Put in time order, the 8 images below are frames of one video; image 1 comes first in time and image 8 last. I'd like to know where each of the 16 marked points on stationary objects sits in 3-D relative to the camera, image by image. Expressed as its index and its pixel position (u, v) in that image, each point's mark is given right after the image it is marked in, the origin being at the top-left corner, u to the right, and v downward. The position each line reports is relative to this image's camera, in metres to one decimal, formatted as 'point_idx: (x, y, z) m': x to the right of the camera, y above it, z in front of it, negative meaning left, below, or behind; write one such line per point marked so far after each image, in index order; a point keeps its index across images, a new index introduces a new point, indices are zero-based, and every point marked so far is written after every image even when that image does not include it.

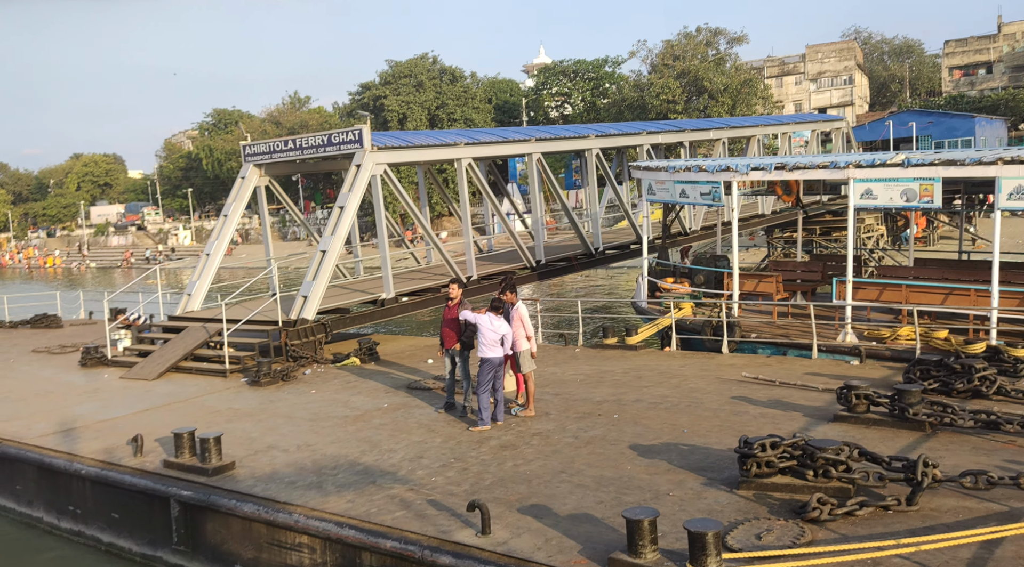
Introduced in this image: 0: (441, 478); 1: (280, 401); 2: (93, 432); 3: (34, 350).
0: (-0.6, -1.6, +7.8) m
1: (-2.8, -1.5, +11.8) m
2: (-4.9, -1.7, +11.2) m
3: (-9.5, -1.3, +18.7) m
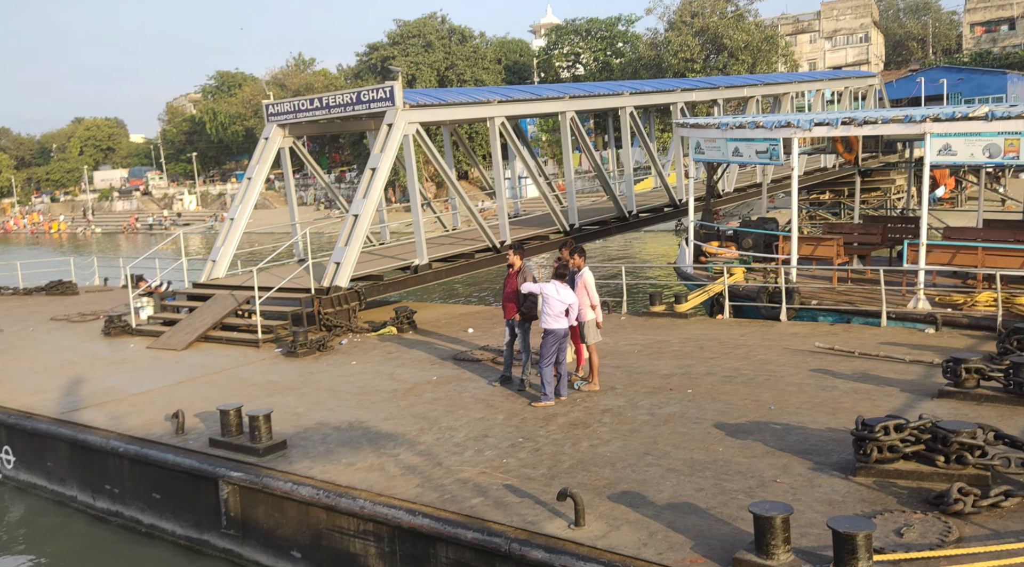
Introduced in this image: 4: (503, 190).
0: (0.0, -1.3, +7.2) m
1: (-2.2, -1.1, +11.2) m
2: (-4.3, -1.4, +10.6) m
3: (-8.8, -0.6, +18.2) m
4: (-0.2, +1.7, +17.4) m
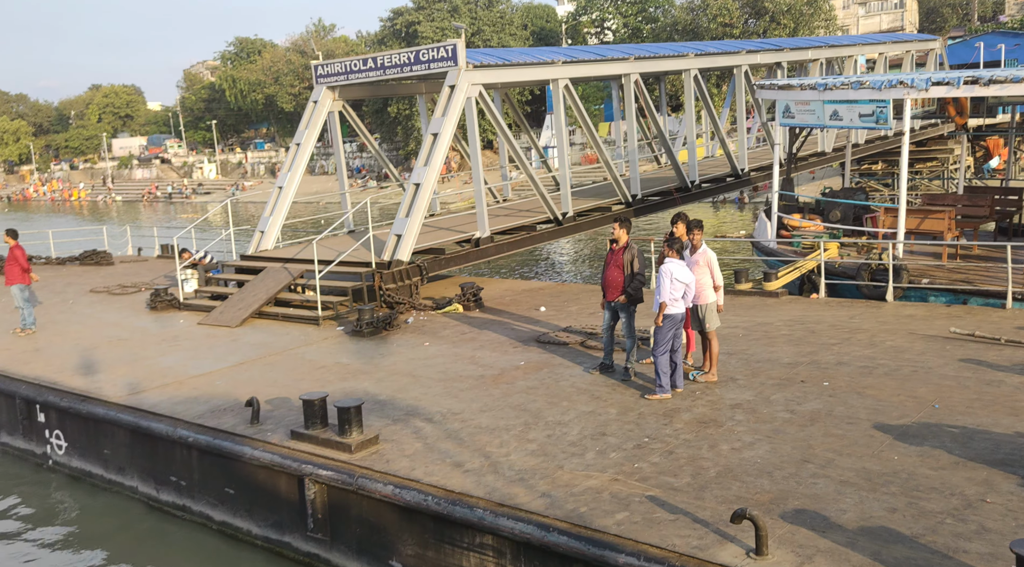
0: (+0.9, -1.2, +6.3) m
1: (-1.3, -0.8, +10.4) m
2: (-3.4, -1.1, +9.8) m
3: (-7.8, -0.1, +17.4) m
4: (+0.9, +2.2, +16.4) m
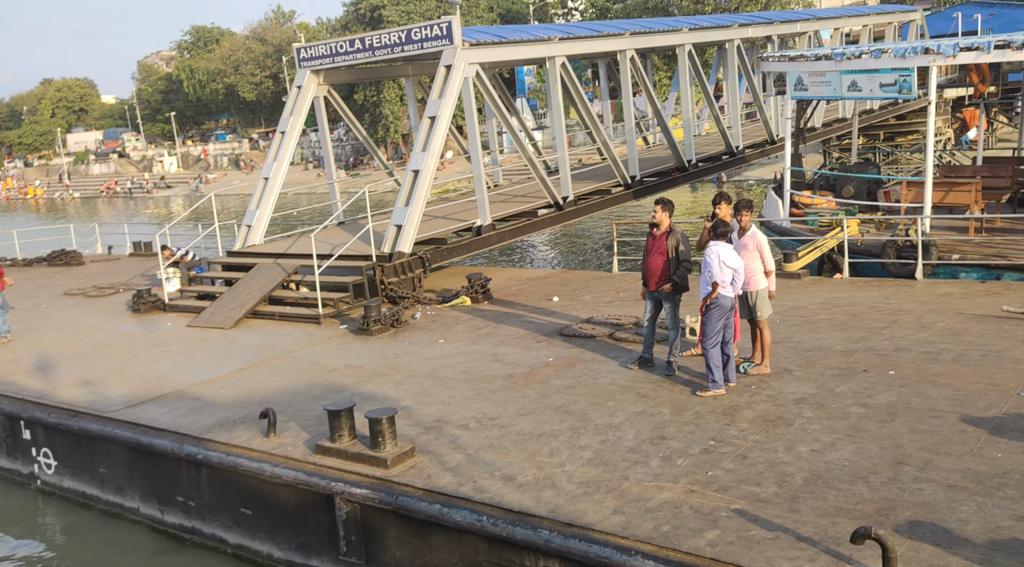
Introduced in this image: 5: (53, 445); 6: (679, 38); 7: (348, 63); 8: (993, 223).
0: (+1.3, -1.1, +5.8) m
1: (-1.0, -0.8, +9.7) m
2: (-3.1, -1.1, +9.1) m
3: (-7.8, -0.1, +16.5) m
4: (+0.8, +2.4, +15.8) m
5: (-4.5, -1.6, +9.3) m
6: (+3.2, +4.7, +18.1) m
7: (-2.6, +3.5, +15.2) m
8: (+6.1, +0.8, +11.9) m
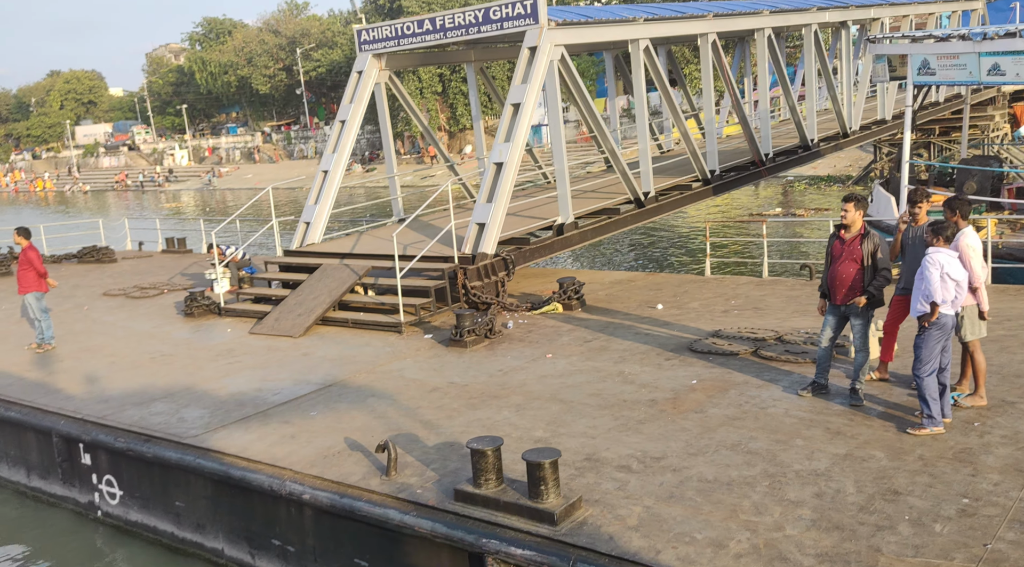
0: (+2.3, -1.2, +4.6) m
1: (+0.1, -0.8, +8.5) m
2: (-2.0, -1.2, +8.0) m
3: (-6.6, -0.1, +15.4) m
4: (+2.0, +2.4, +14.6) m
5: (-3.4, -1.6, +8.1) m
6: (+4.4, +4.6, +16.8) m
7: (-1.4, +3.5, +14.0) m
8: (+7.2, +0.7, +10.7) m
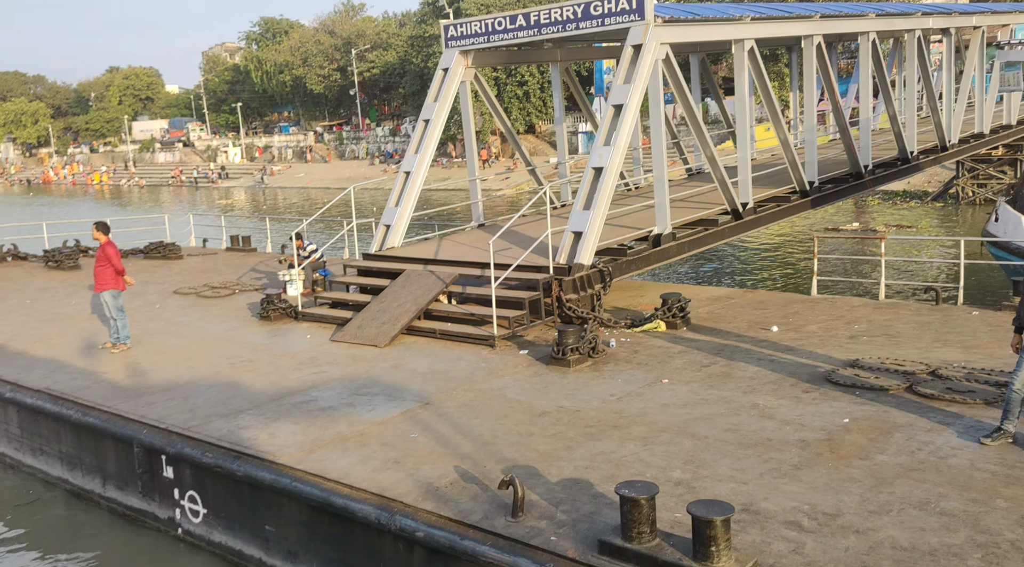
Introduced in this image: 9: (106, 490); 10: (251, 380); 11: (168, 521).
0: (+3.1, -1.4, +3.7) m
1: (+1.0, -1.0, +7.7) m
2: (-1.1, -1.2, +7.2) m
3: (-5.3, -0.1, +14.9) m
4: (+3.4, +2.1, +13.7) m
5: (-2.4, -1.6, +7.4) m
6: (+5.9, +4.3, +15.8) m
7: (-0.1, +3.4, +13.3) m
8: (+8.3, +0.3, +9.6) m
9: (-3.6, -1.8, +8.5) m
10: (-2.6, -1.0, +9.4) m
11: (-2.9, -2.0, +7.9) m
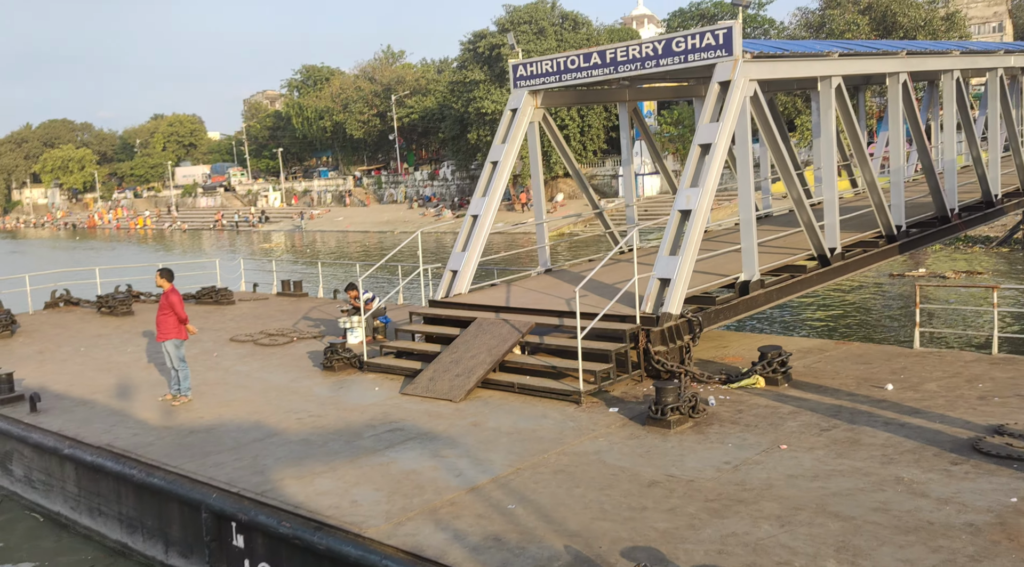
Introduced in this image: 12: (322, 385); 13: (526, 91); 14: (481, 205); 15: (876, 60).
0: (+3.7, -1.7, +2.7) m
1: (+1.8, -1.4, +6.9) m
2: (-0.3, -1.6, +6.5) m
3: (-4.3, -0.8, +14.3) m
4: (+4.4, +1.5, +12.9) m
5: (-1.7, -2.0, +6.7) m
6: (+7.0, +3.5, +15.0) m
7: (+0.9, +2.7, +12.7) m
8: (+9.1, -0.2, +8.5) m
9: (-2.8, -2.3, +7.8) m
10: (-1.8, -1.4, +8.7) m
11: (-2.1, -2.4, +7.1) m
12: (-2.2, -1.2, +10.9) m
13: (+0.2, +2.7, +13.3) m
14: (-0.4, +1.1, +12.7) m
15: (+5.0, +3.0, +13.0) m
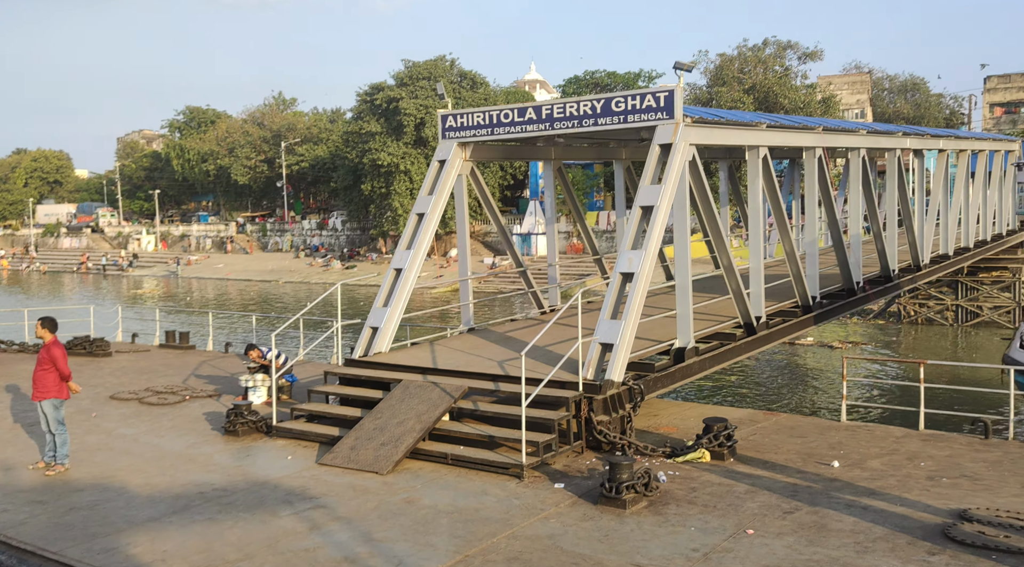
0: (+3.9, -2.0, +2.5) m
1: (+1.5, -1.9, +6.4) m
2: (-0.6, -2.0, +5.7) m
3: (-5.4, -1.5, +13.1) m
4: (+3.4, +0.5, +12.8) m
5: (-2.0, -2.4, +5.7) m
6: (+5.8, +2.3, +15.4) m
7: (0.0, +1.9, +12.3) m
8: (+8.6, -1.1, +9.0) m
9: (-3.2, -2.6, +6.7) m
10: (-2.3, -1.9, +7.8) m
11: (-2.5, -2.8, +6.1) m
12: (-3.0, -1.8, +9.9) m
13: (-0.7, +1.9, +12.8) m
14: (-1.4, +0.3, +12.1) m
15: (+4.0, +2.1, +13.1) m
